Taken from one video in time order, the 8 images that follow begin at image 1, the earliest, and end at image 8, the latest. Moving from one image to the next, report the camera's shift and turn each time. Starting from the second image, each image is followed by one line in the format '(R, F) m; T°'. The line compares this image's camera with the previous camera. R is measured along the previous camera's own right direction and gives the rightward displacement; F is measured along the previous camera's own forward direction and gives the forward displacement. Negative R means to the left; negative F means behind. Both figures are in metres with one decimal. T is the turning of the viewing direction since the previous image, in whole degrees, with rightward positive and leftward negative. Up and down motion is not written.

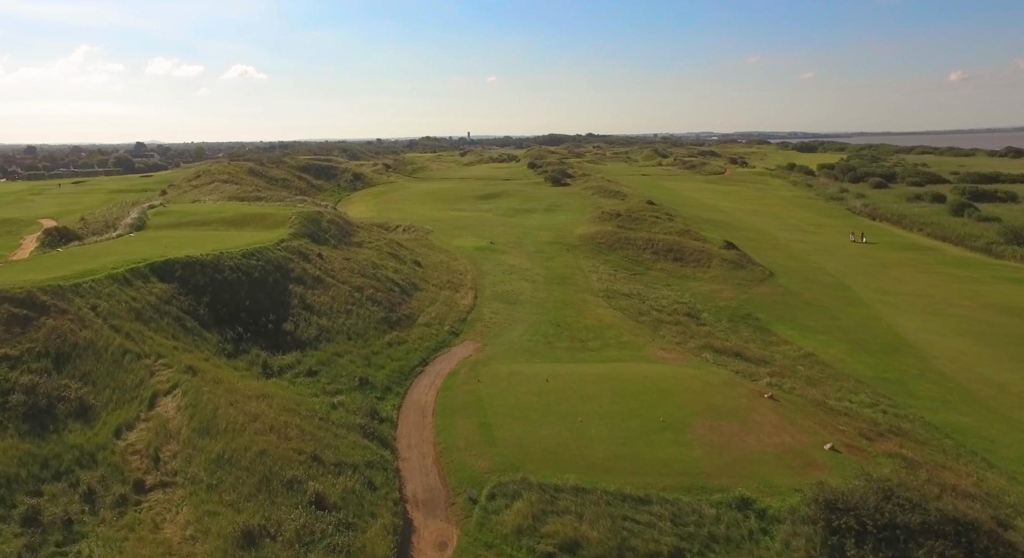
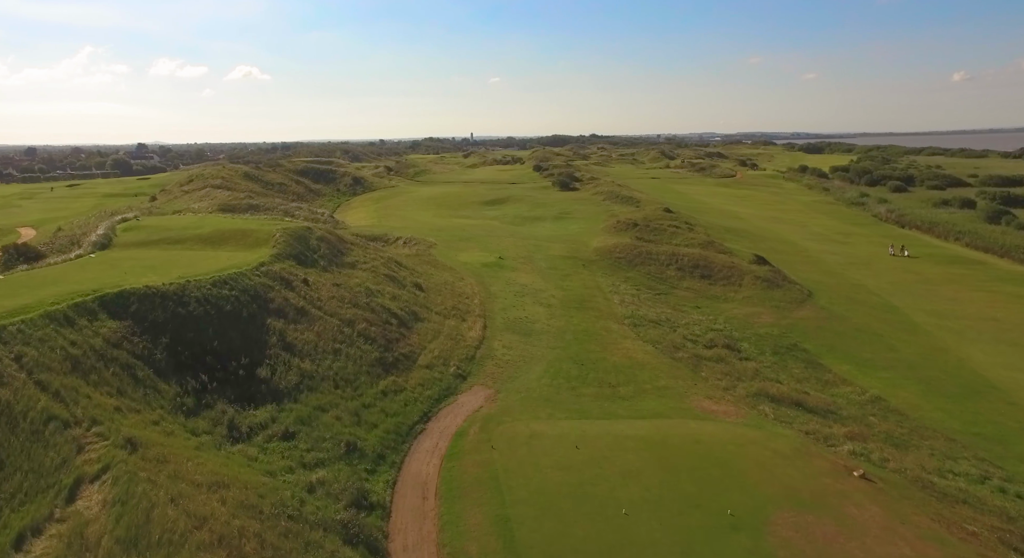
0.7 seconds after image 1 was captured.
(-0.4, +3.3) m; 0°
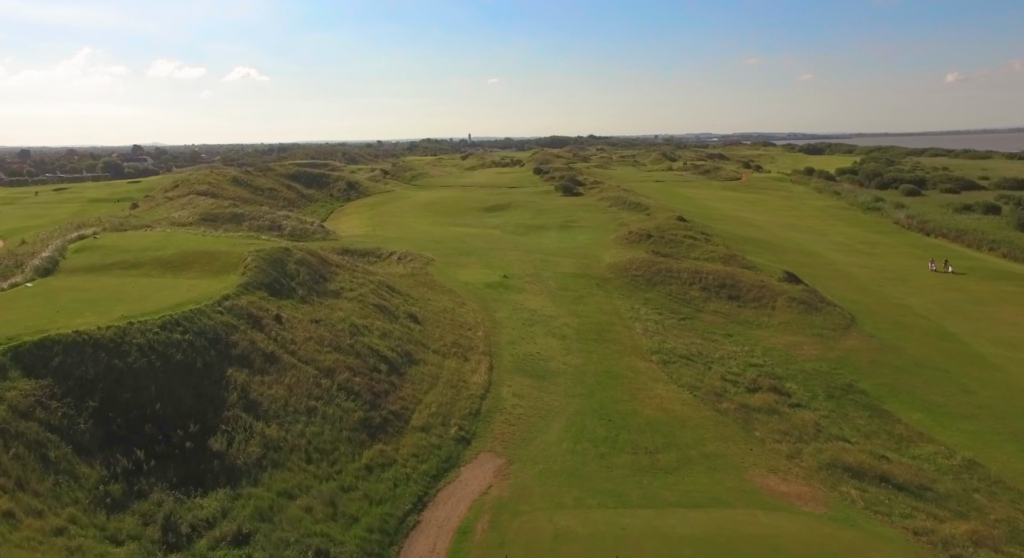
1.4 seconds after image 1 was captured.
(-0.4, +3.4) m; 0°
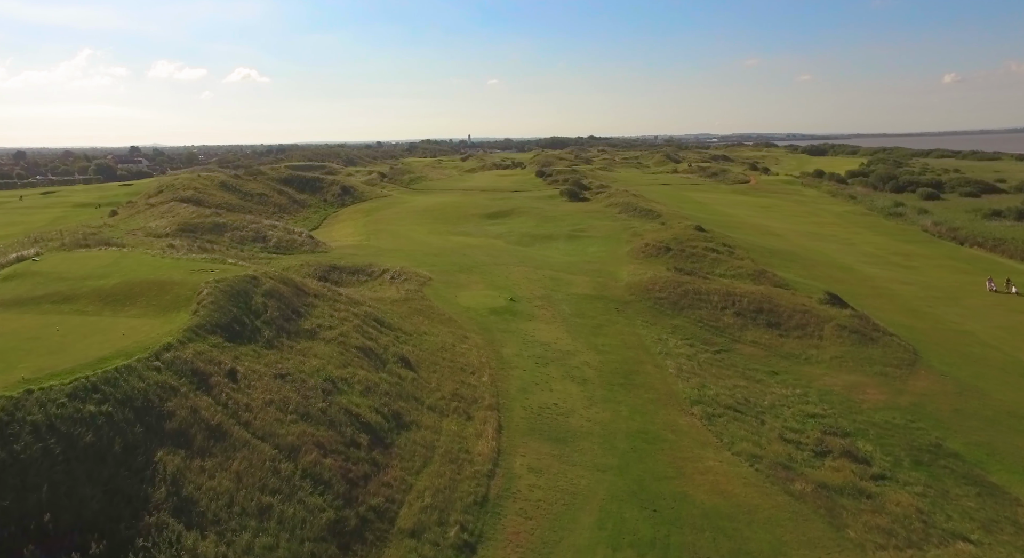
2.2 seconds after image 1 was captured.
(-0.3, +3.7) m; 0°
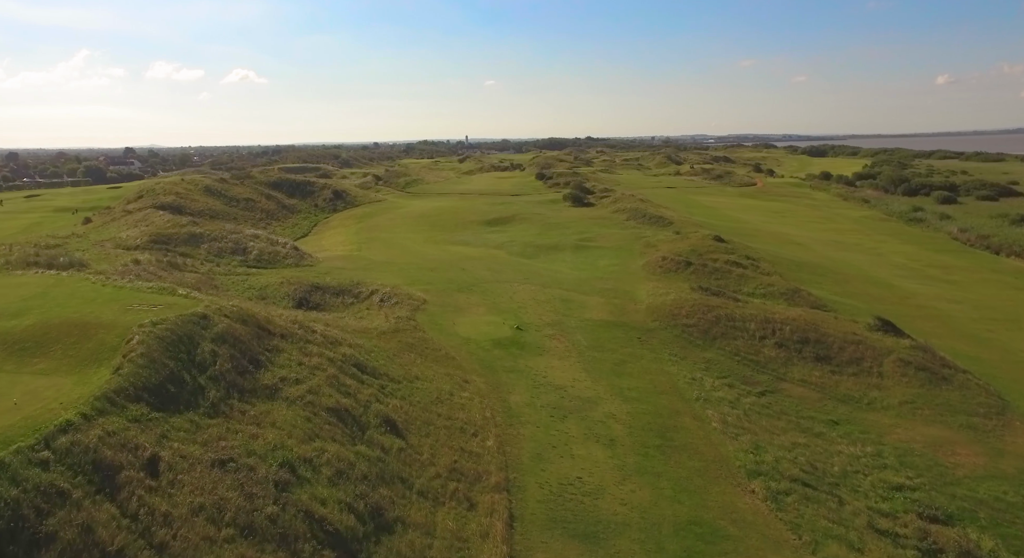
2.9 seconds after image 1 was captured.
(-0.3, +3.6) m; 0°
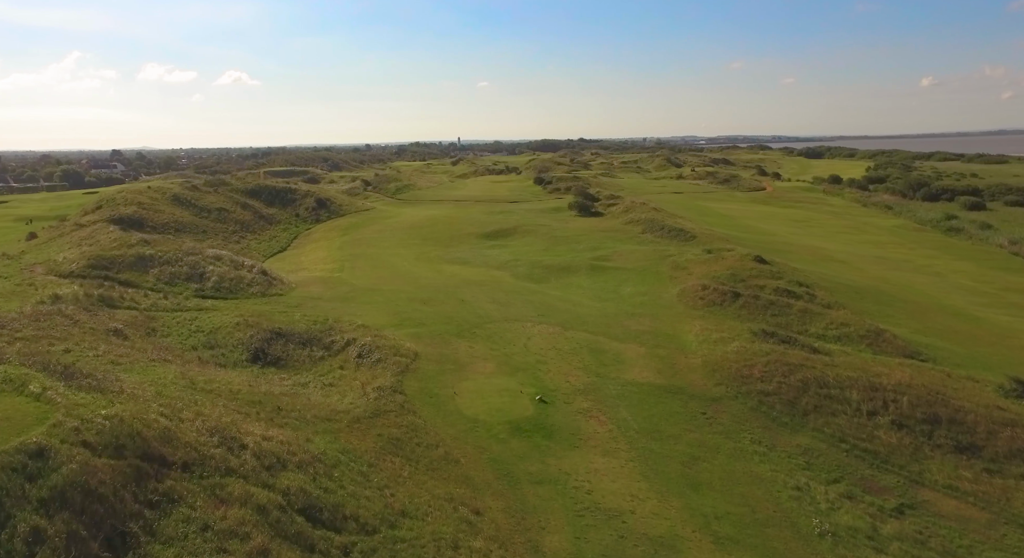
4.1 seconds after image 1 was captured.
(-0.8, +6.2) m; +1°
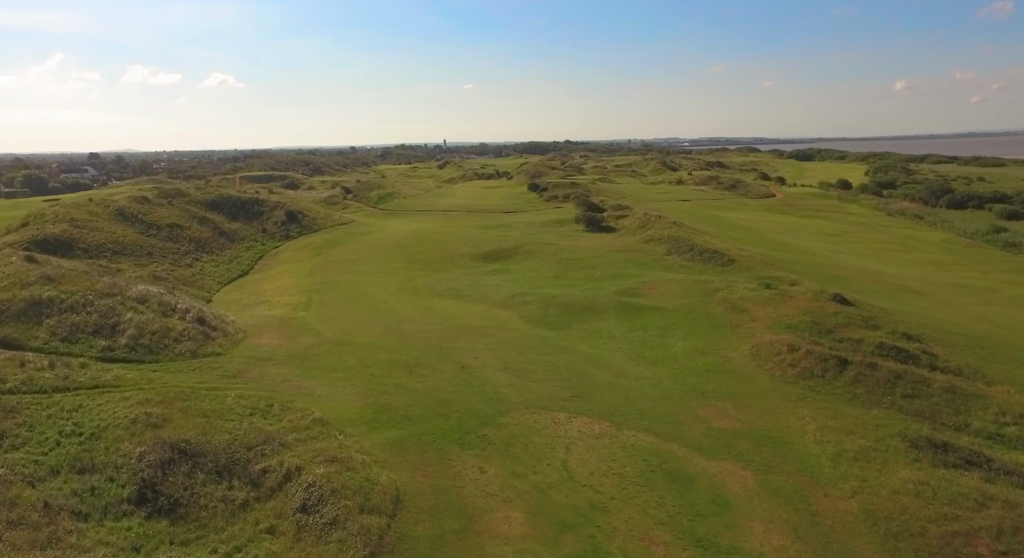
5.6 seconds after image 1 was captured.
(-1.1, +8.2) m; +1°
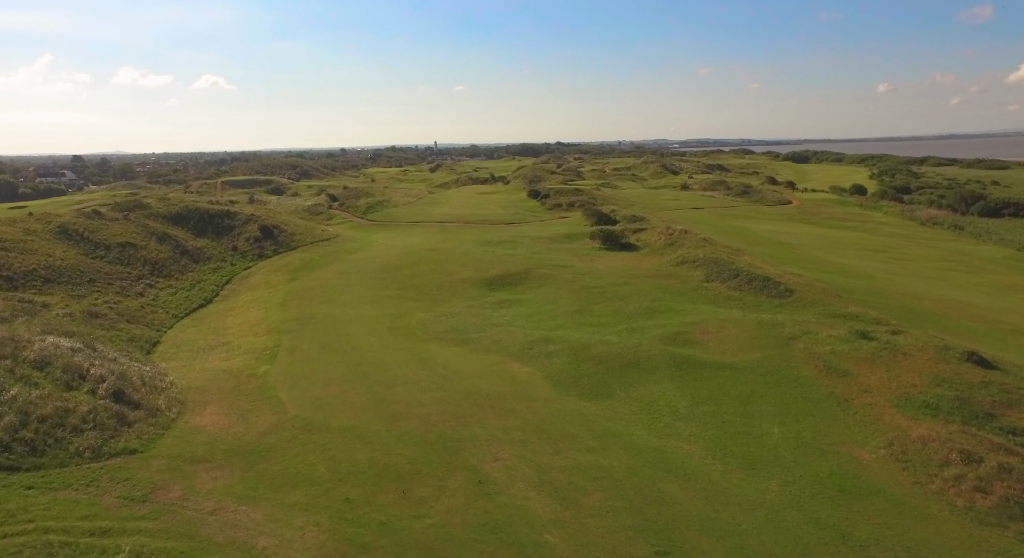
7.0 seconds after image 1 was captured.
(-1.2, +7.3) m; +1°
